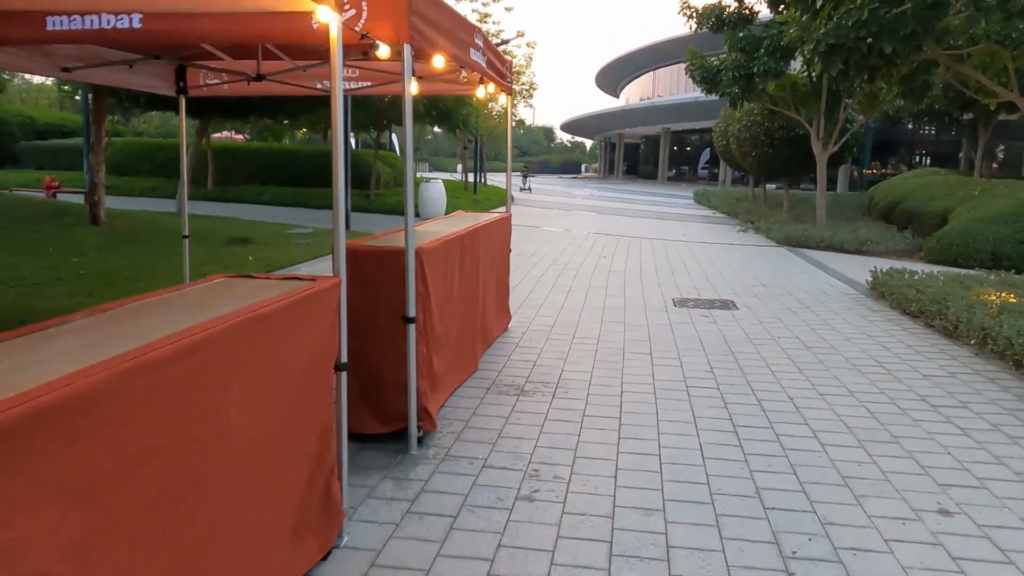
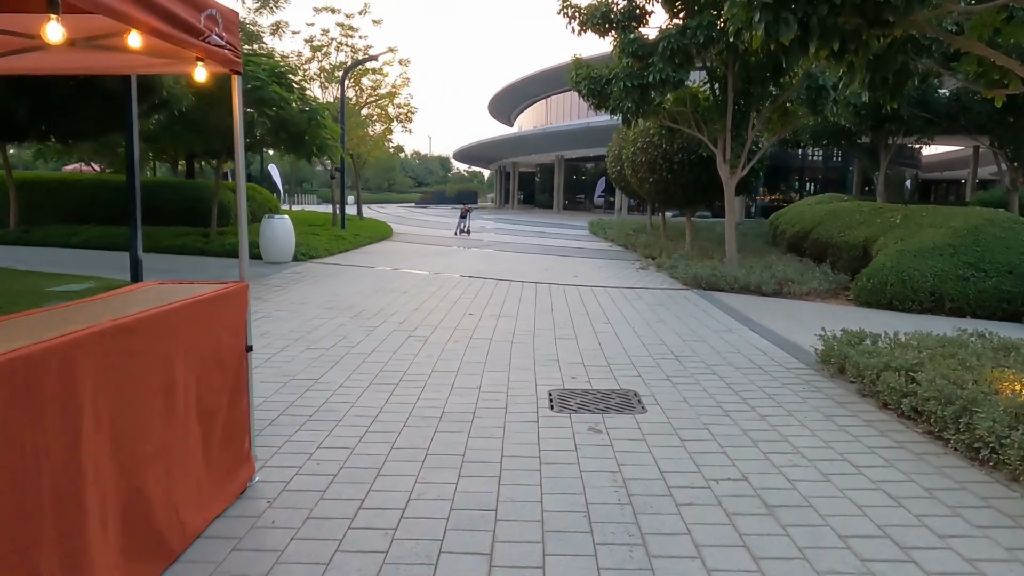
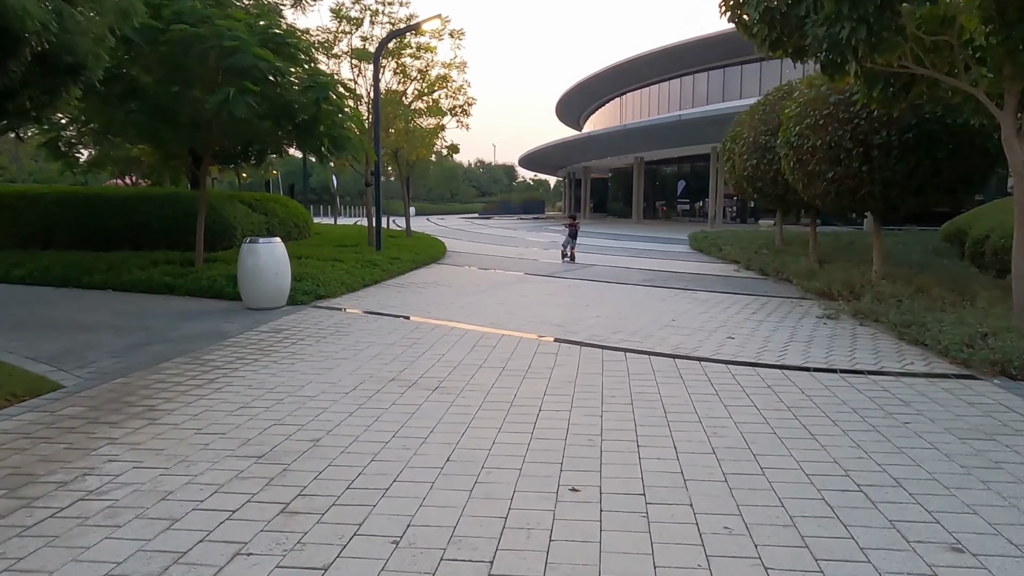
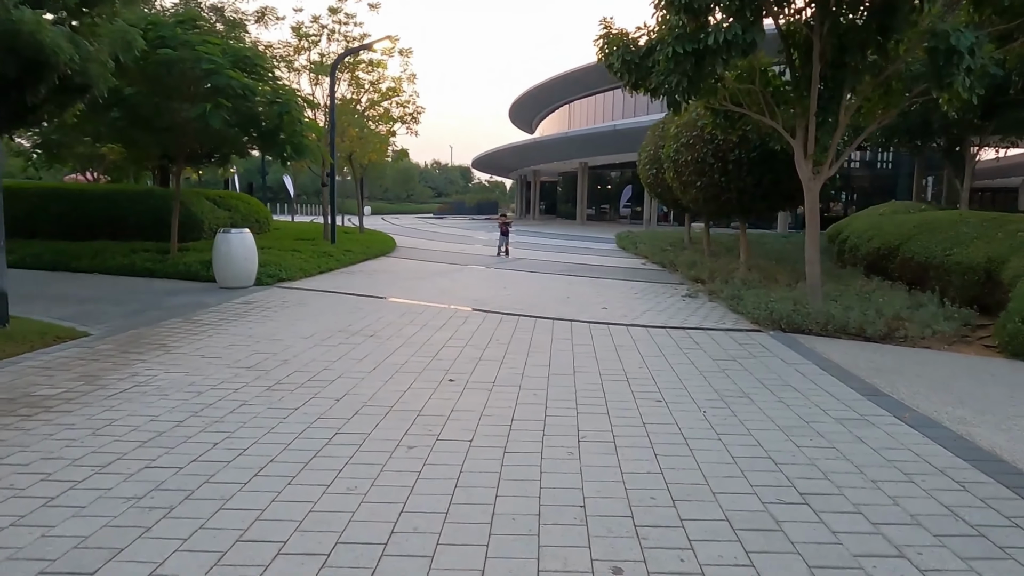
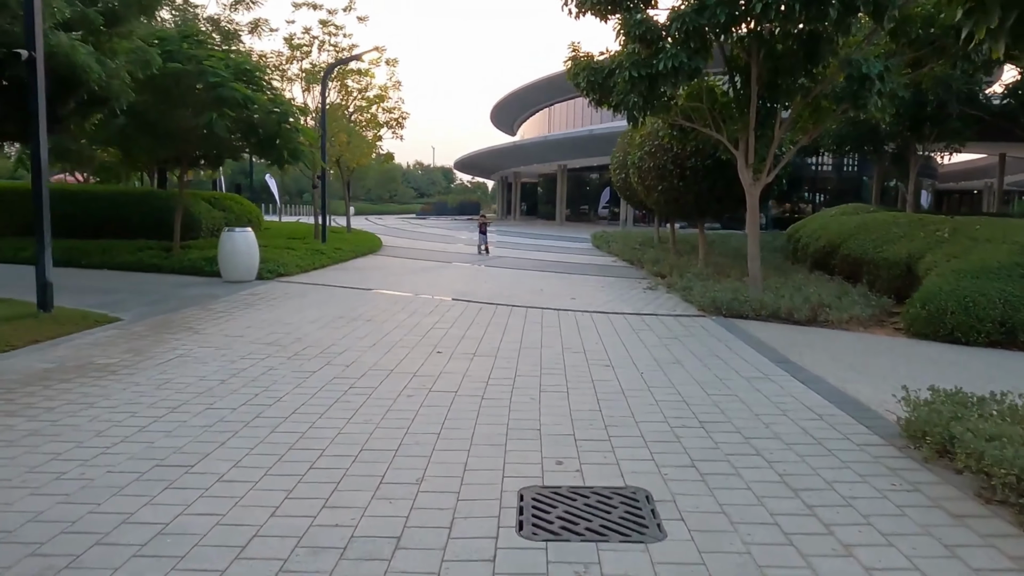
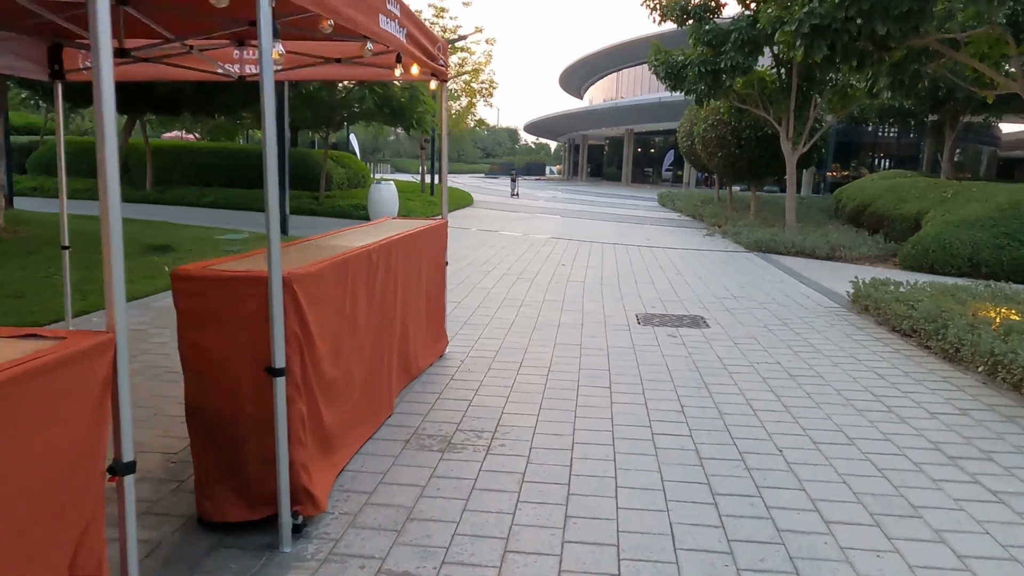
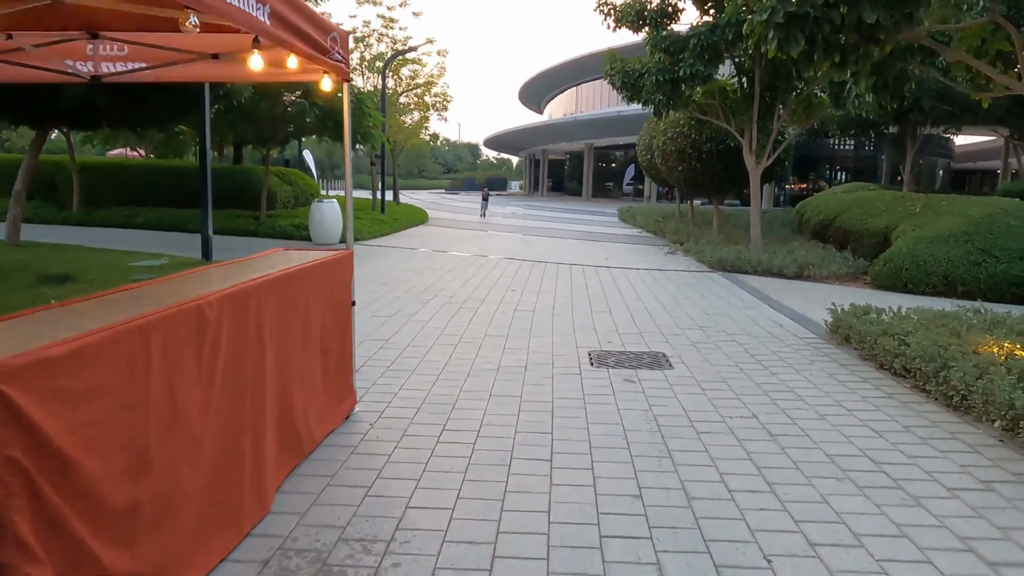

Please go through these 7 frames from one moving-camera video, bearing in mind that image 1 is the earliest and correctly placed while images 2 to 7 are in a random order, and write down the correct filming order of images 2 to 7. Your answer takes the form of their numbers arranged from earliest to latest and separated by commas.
6, 7, 2, 5, 4, 3
